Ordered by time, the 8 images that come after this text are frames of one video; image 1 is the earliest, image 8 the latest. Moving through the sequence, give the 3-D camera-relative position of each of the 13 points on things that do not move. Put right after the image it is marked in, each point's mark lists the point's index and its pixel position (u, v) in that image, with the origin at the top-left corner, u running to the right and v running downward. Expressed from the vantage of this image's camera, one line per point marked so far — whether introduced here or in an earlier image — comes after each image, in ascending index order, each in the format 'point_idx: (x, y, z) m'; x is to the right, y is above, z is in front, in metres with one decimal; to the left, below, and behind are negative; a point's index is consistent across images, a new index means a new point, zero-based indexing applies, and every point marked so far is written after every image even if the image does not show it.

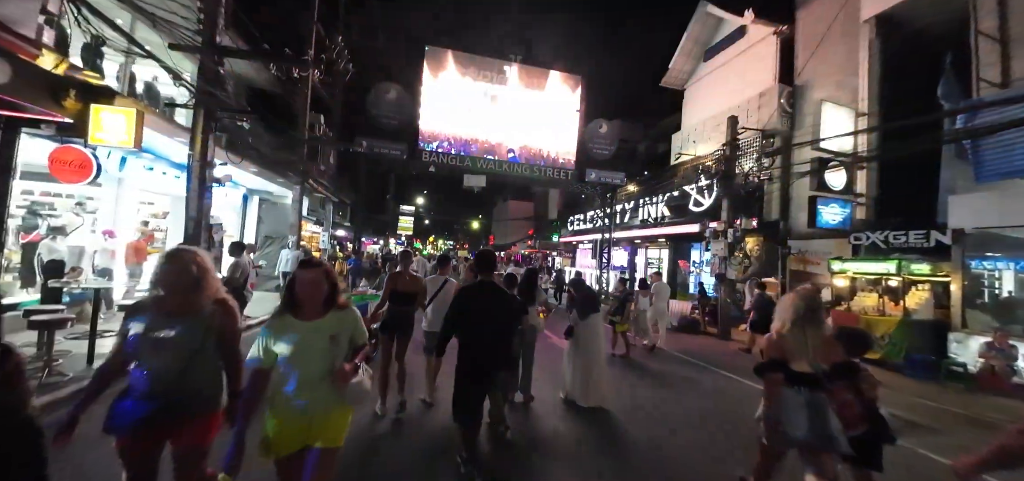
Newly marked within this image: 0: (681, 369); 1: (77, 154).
0: (+4.0, -3.0, +8.8) m
1: (-9.0, +1.8, +7.8) m
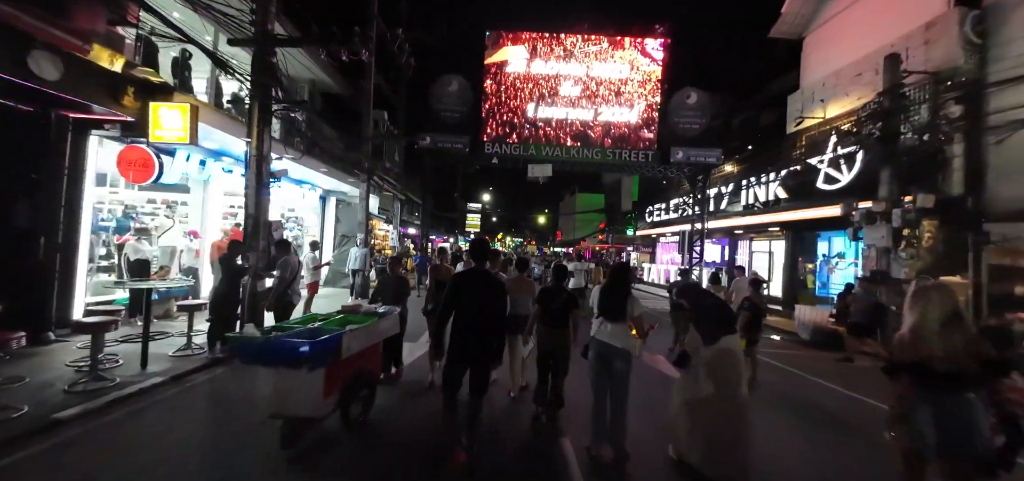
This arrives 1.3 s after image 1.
0: (+5.4, -2.7, +6.4) m
1: (-7.6, +1.8, +7.7) m
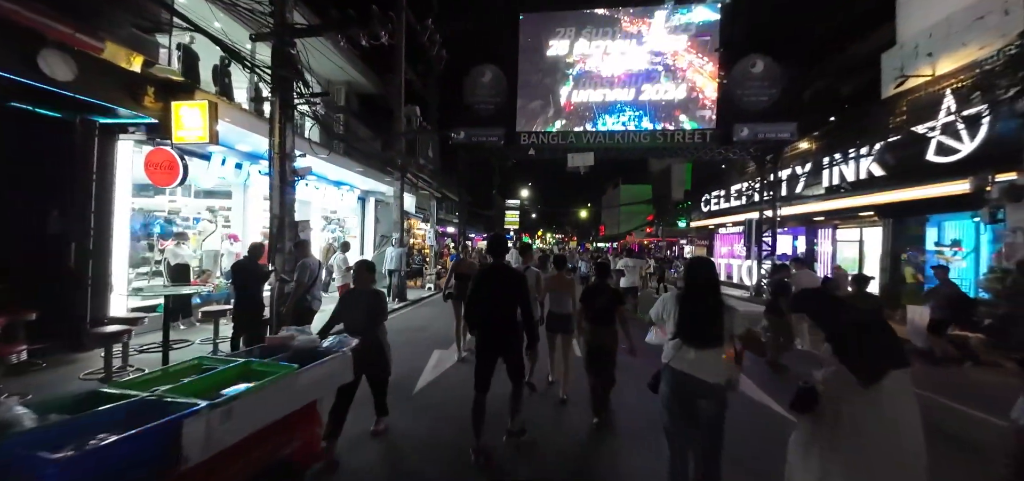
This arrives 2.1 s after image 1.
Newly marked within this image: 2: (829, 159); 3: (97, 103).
0: (+6.0, -2.5, +4.9) m
1: (-6.9, +1.7, +7.5) m
2: (+10.0, +2.6, +12.0) m
3: (-7.1, +2.4, +6.4) m
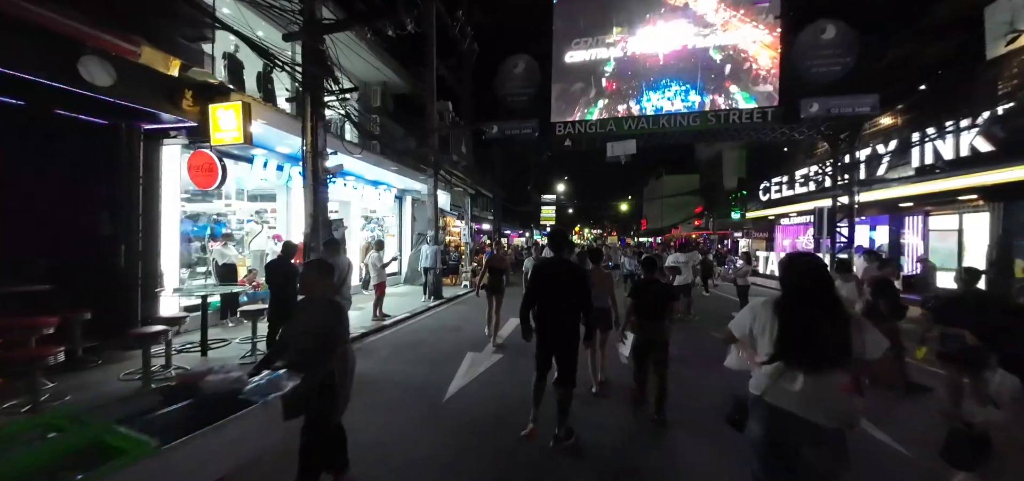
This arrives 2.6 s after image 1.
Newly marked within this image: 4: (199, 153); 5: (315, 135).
0: (+6.4, -2.3, +3.8) m
1: (-6.2, +1.7, +7.7) m
2: (+11.0, +2.9, +10.4) m
3: (-6.5, +2.3, +6.6) m
4: (-6.4, +1.8, +7.7) m
5: (-4.1, +2.2, +7.8) m
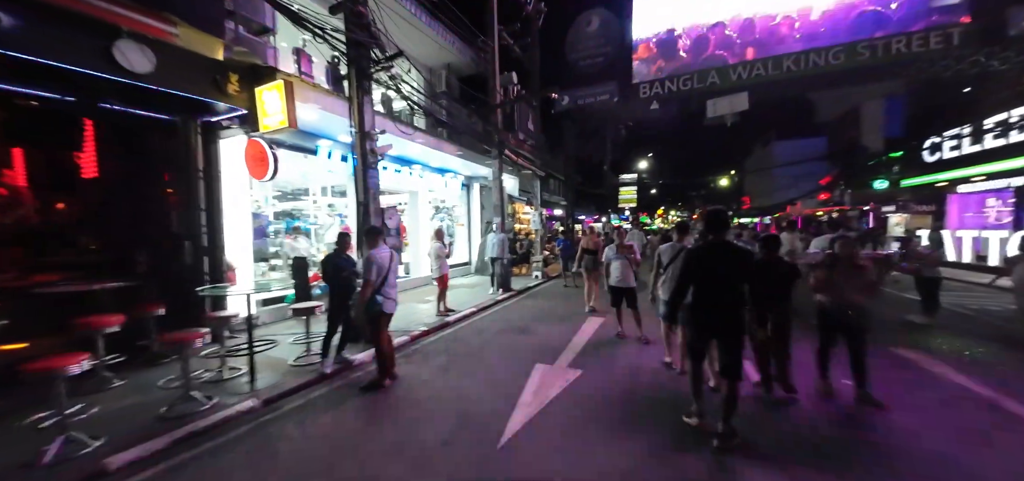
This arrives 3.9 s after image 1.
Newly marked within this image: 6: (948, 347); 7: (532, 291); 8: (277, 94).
0: (+6.9, -2.1, +1.1) m
1: (-4.9, +1.8, +7.3) m
2: (+12.5, +3.5, +6.5) m
3: (-5.4, +2.4, +6.2) m
4: (-5.1, +1.9, +7.4) m
5: (-2.8, +2.4, +7.0) m
6: (+8.0, -1.9, +6.9) m
7: (+0.7, -1.8, +13.6) m
8: (-4.2, +2.6, +6.7) m
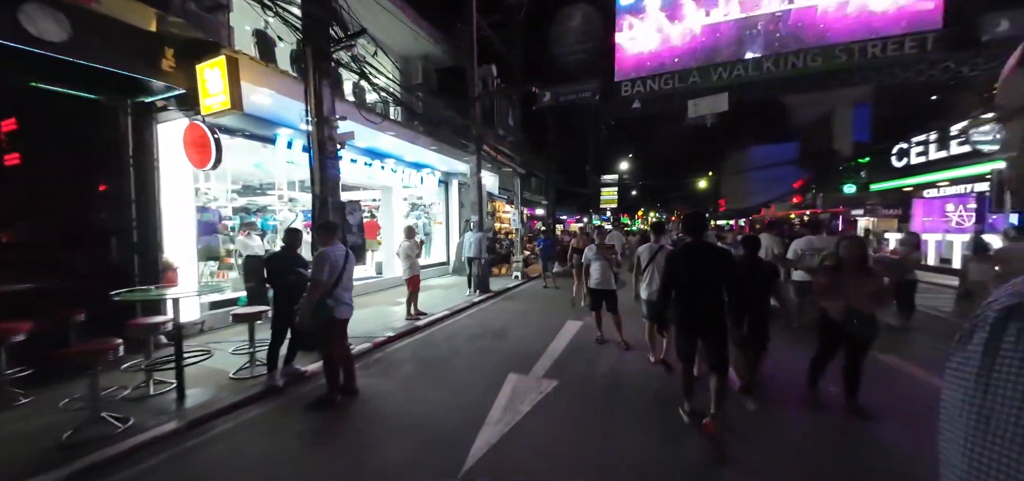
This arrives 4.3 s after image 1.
0: (+6.7, -2.1, +0.9) m
1: (-5.3, +1.9, +6.5) m
2: (+12.1, +3.4, +6.6) m
3: (-5.8, +2.5, +5.5) m
4: (-5.6, +2.0, +6.6) m
5: (-3.2, +2.4, +6.3) m
6: (+7.5, -2.0, +6.7) m
7: (0.0, -1.8, +13.0) m
8: (-4.6, +2.7, +5.9) m
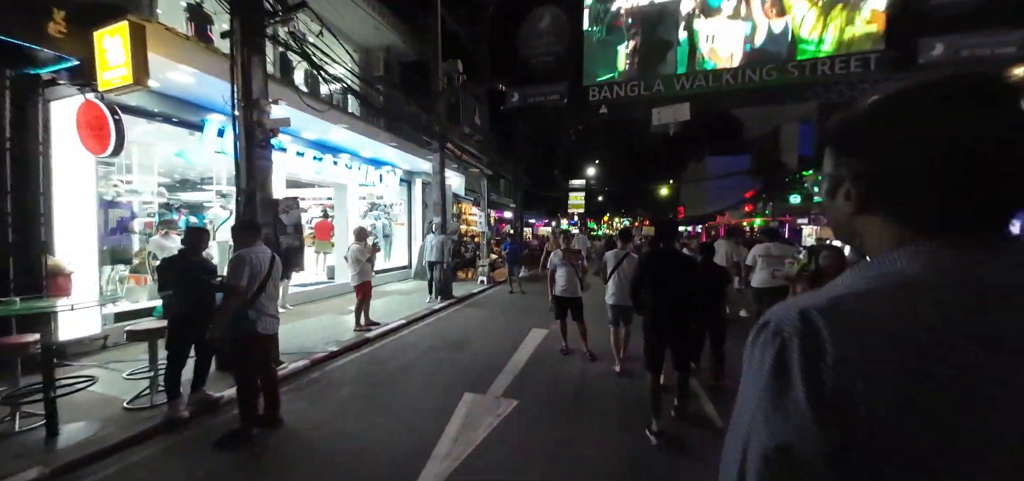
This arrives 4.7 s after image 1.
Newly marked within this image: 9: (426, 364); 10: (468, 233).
0: (+6.4, -2.2, +0.8) m
1: (-5.9, +1.9, +5.5) m
2: (+11.4, +3.2, +7.0) m
3: (-6.3, +2.5, +4.4) m
4: (-6.2, +2.0, +5.6) m
5: (-3.8, +2.4, +5.5) m
6: (+6.8, -2.1, +6.8) m
7: (-1.2, -1.9, +12.4) m
8: (-5.1, +2.6, +5.0) m
9: (-1.3, -2.0, +5.9) m
10: (-2.1, +0.3, +18.9) m
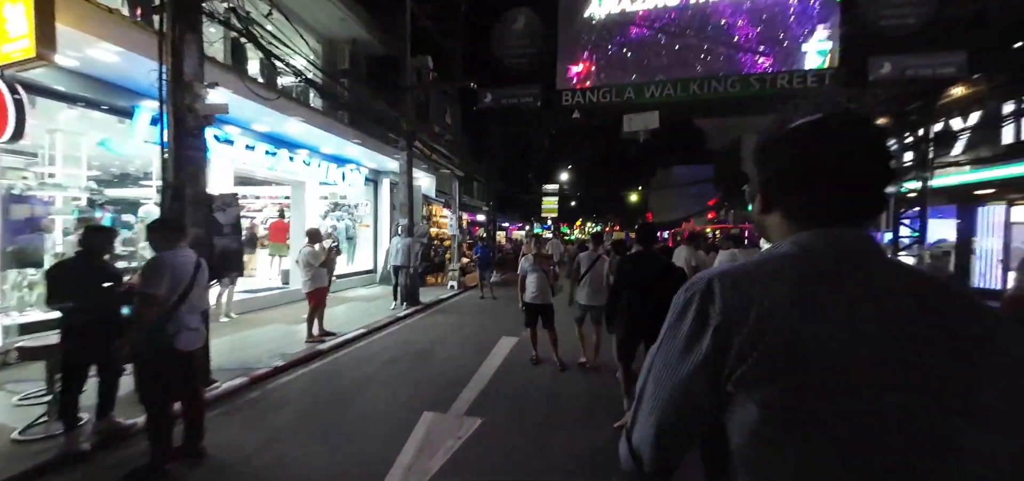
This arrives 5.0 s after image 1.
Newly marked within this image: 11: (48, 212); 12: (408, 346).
0: (+6.3, -2.2, +0.9) m
1: (-6.4, +1.9, +4.7) m
2: (+10.9, +3.1, +7.5) m
3: (-6.7, +2.5, +3.6) m
4: (-6.6, +2.0, +4.8) m
5: (-4.2, +2.4, +4.9) m
6: (+6.3, -2.2, +6.9) m
7: (-2.2, -2.0, +11.9) m
8: (-5.5, +2.6, +4.3) m
9: (-1.8, -2.0, +5.4) m
10: (-3.5, +0.2, +18.3) m
11: (-8.0, +0.5, +6.5) m
12: (-1.9, -2.0, +7.0) m
